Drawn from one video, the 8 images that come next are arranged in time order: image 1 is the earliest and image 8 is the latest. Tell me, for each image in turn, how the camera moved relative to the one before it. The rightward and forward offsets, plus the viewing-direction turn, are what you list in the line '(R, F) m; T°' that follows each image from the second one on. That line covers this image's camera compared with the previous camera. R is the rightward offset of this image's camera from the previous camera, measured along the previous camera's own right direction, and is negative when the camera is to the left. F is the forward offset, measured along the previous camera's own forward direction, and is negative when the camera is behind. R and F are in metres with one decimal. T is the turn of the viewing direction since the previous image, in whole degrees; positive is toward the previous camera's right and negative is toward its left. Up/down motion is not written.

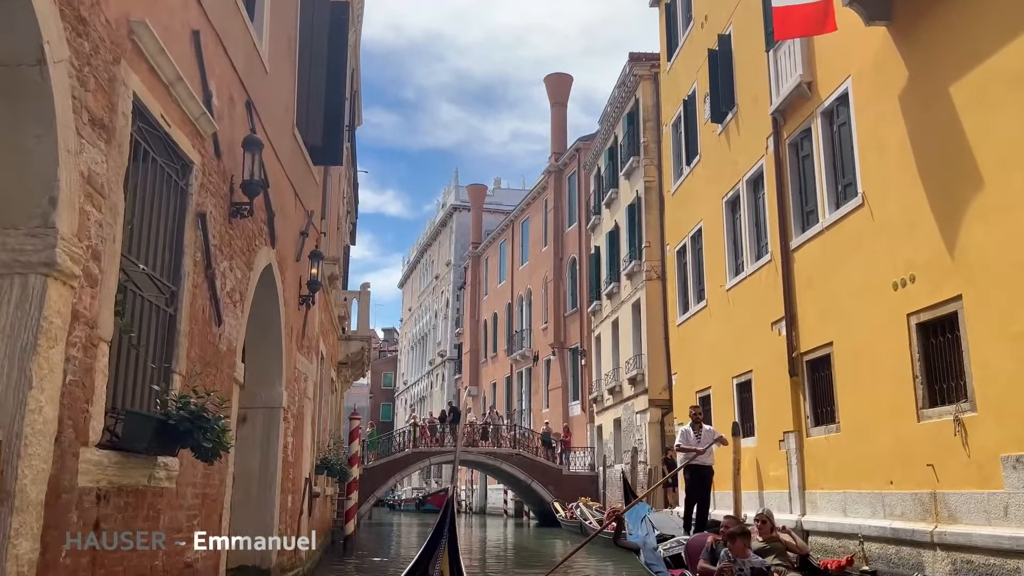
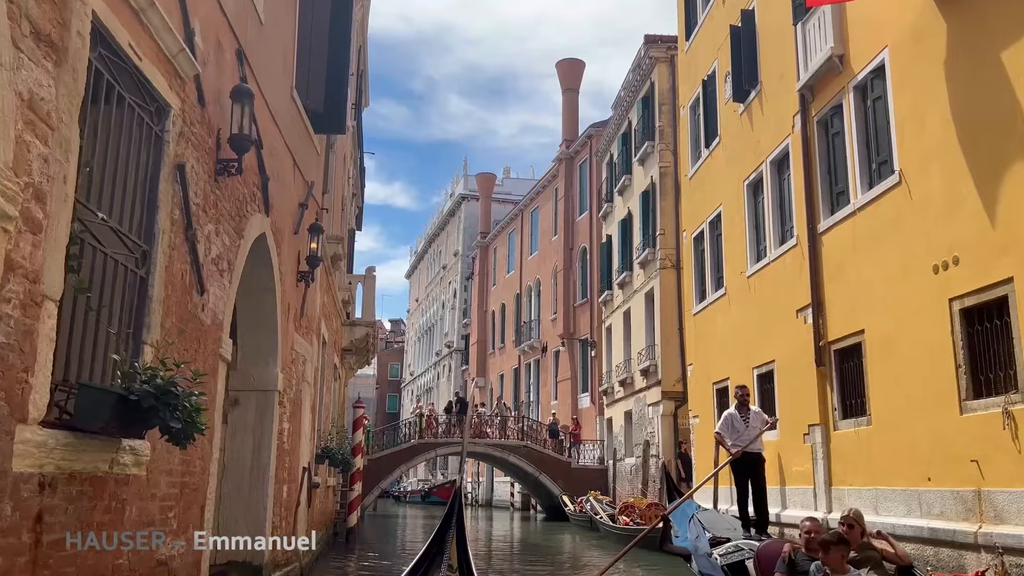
(-0.1, +0.5) m; 0°
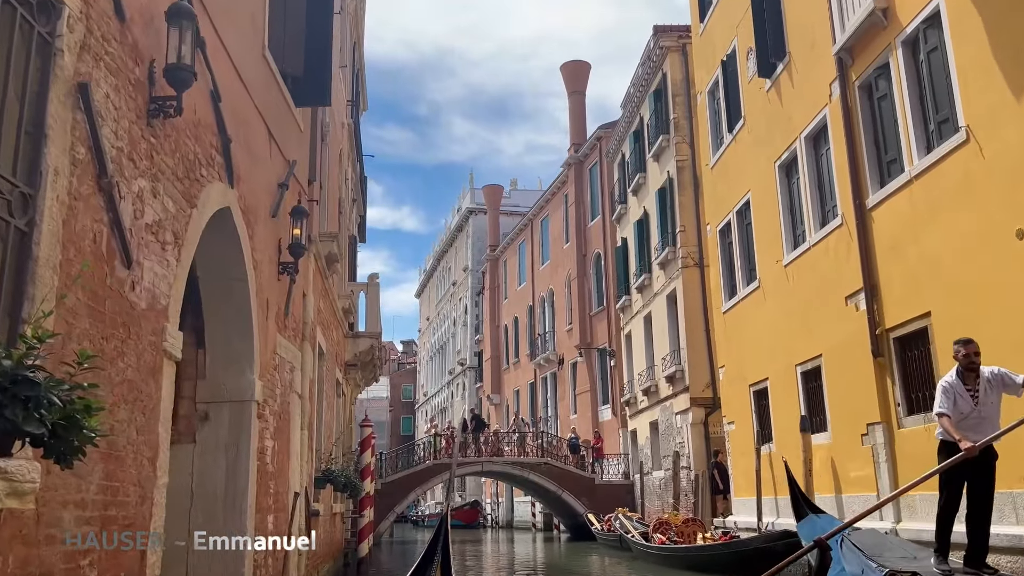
(-0.1, +1.0) m; -1°
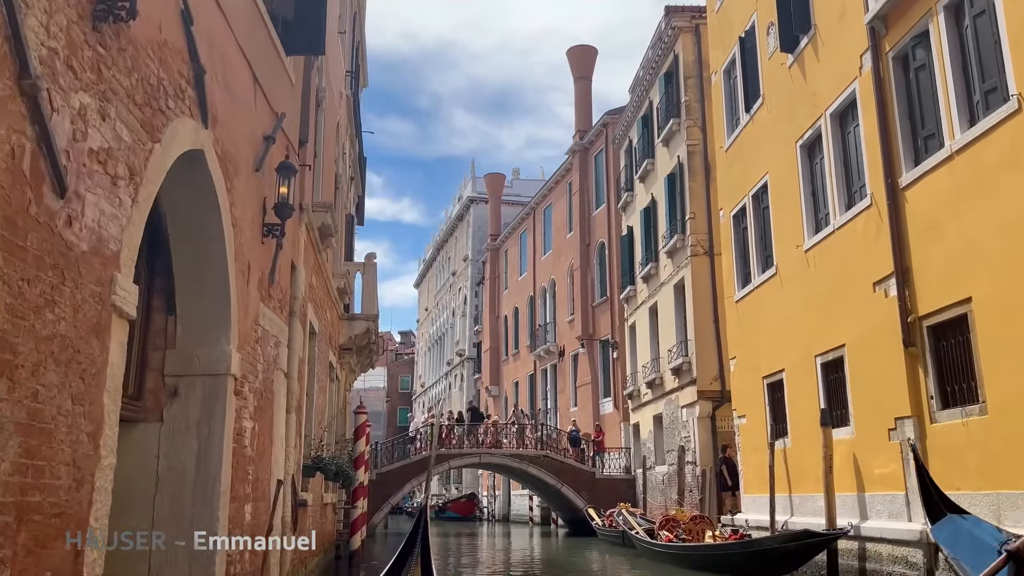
(-0.1, +0.6) m; 0°
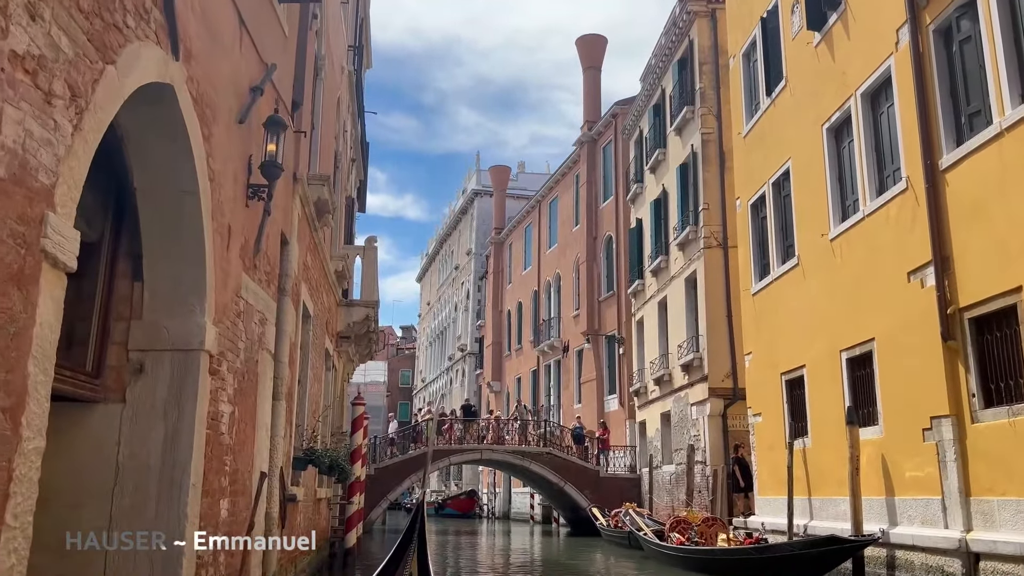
(-0.1, +0.6) m; 0°
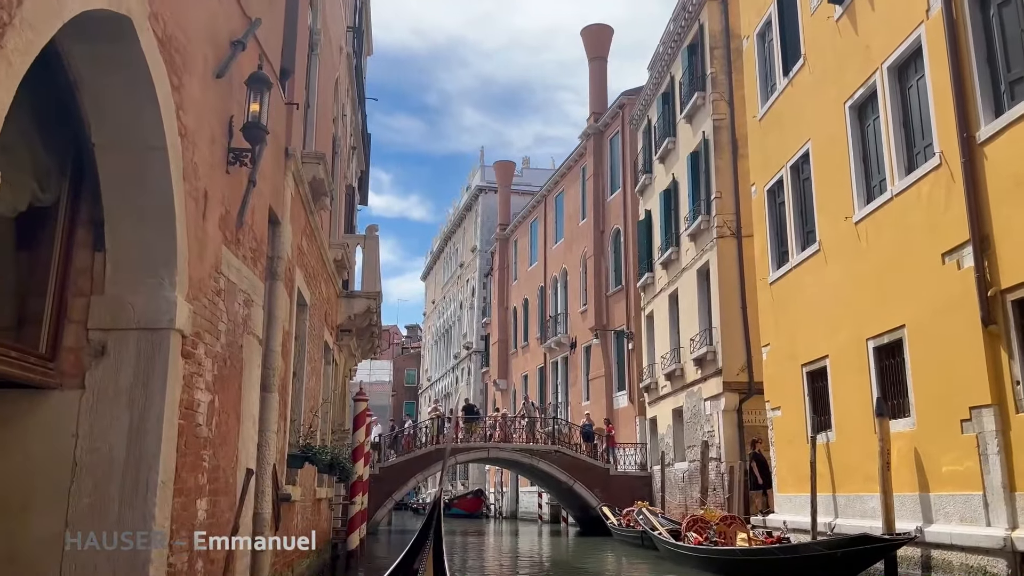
(0.0, +0.5) m; 0°
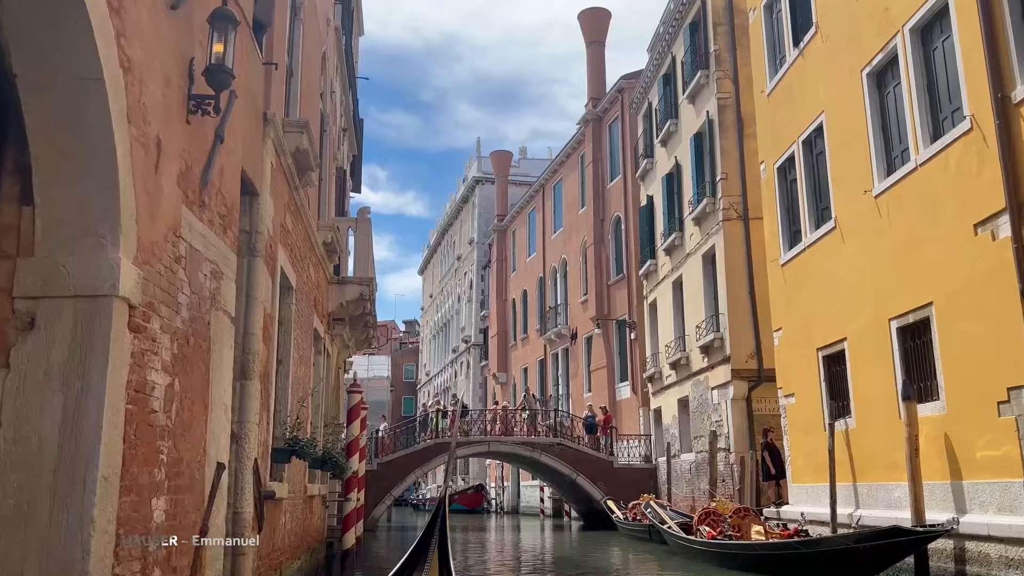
(0.0, +0.5) m; 0°
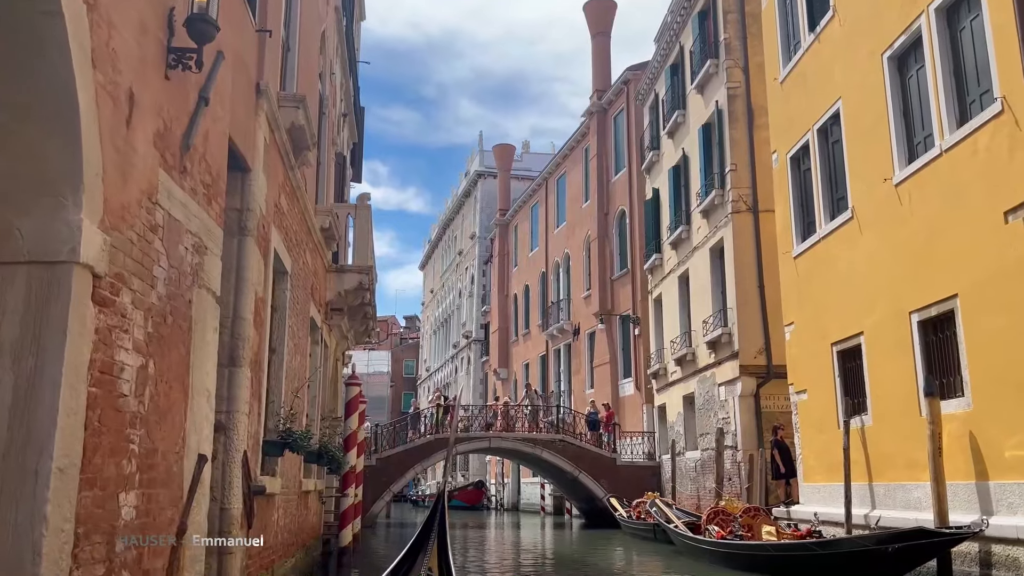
(0.0, +0.4) m; 0°
